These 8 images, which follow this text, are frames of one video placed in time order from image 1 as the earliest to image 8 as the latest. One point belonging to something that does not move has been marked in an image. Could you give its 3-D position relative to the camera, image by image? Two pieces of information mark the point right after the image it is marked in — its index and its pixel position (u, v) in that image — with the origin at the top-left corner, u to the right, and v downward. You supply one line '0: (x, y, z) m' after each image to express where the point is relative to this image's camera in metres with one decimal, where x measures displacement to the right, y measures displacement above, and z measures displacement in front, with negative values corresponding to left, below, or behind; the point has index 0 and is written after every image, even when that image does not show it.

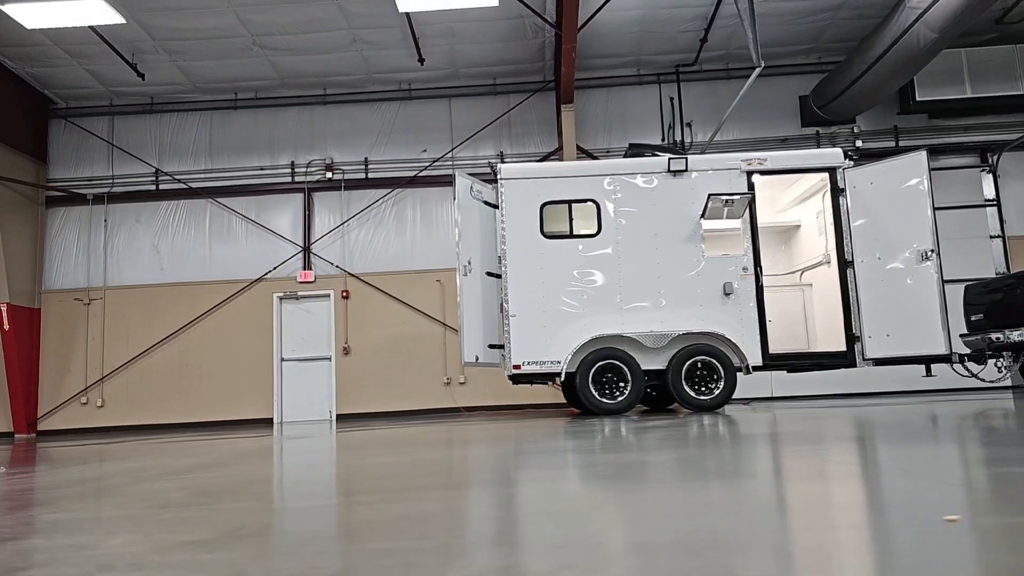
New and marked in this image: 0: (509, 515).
0: (0.0, -0.8, +2.6) m
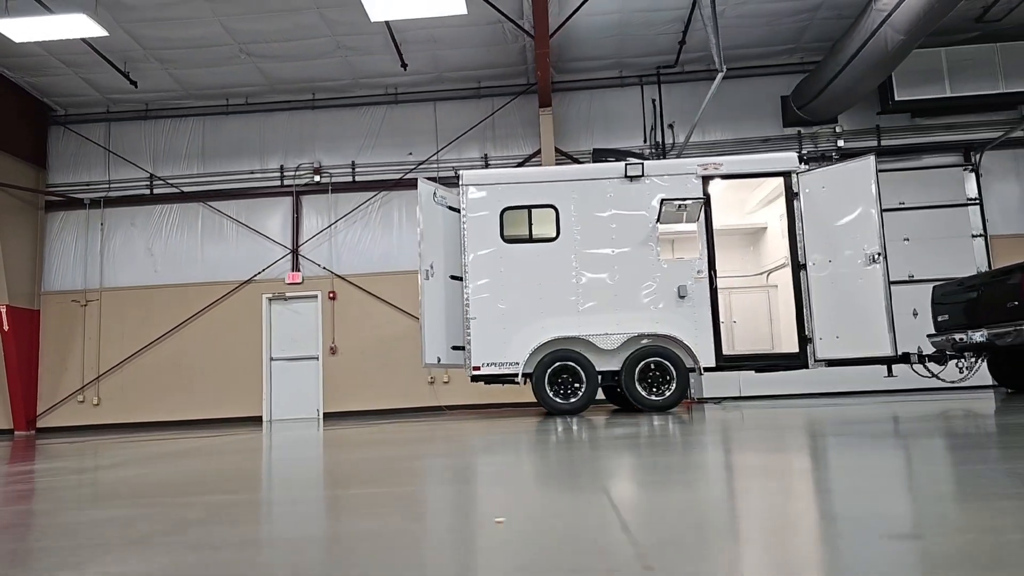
0: (-0.5, -0.8, +2.8) m
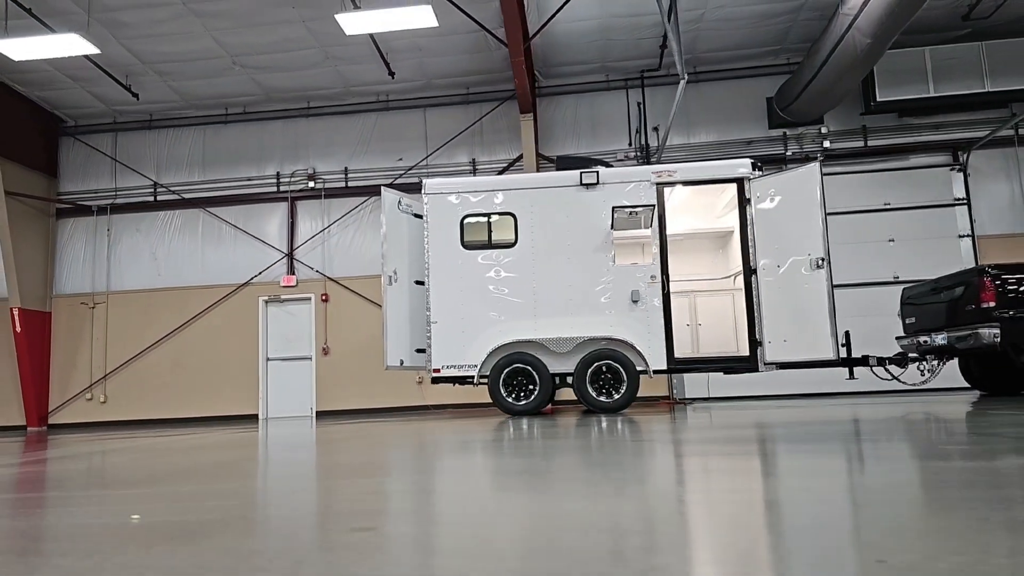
0: (-1.2, -0.9, +3.1) m
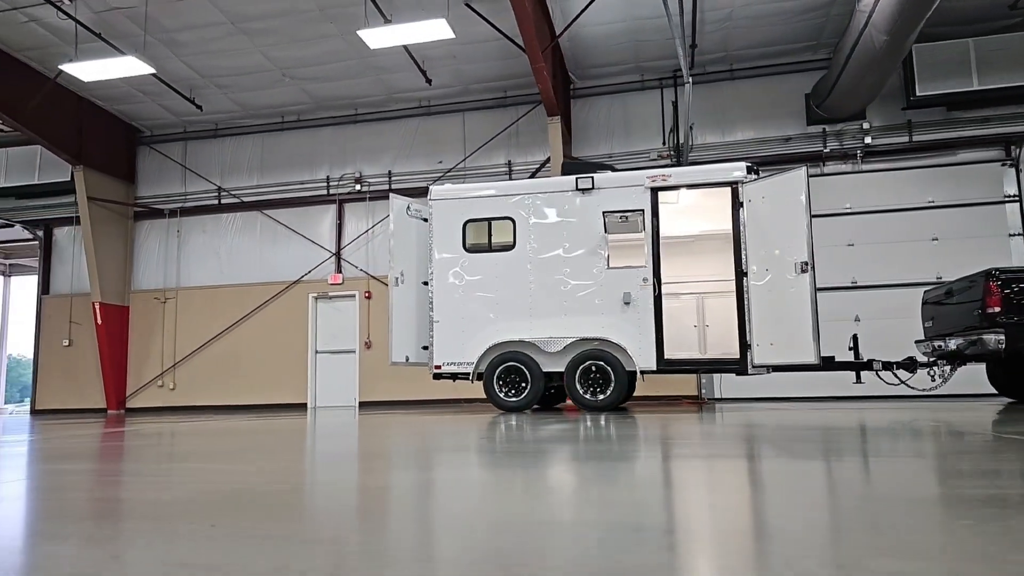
0: (-1.7, -0.9, +3.6) m
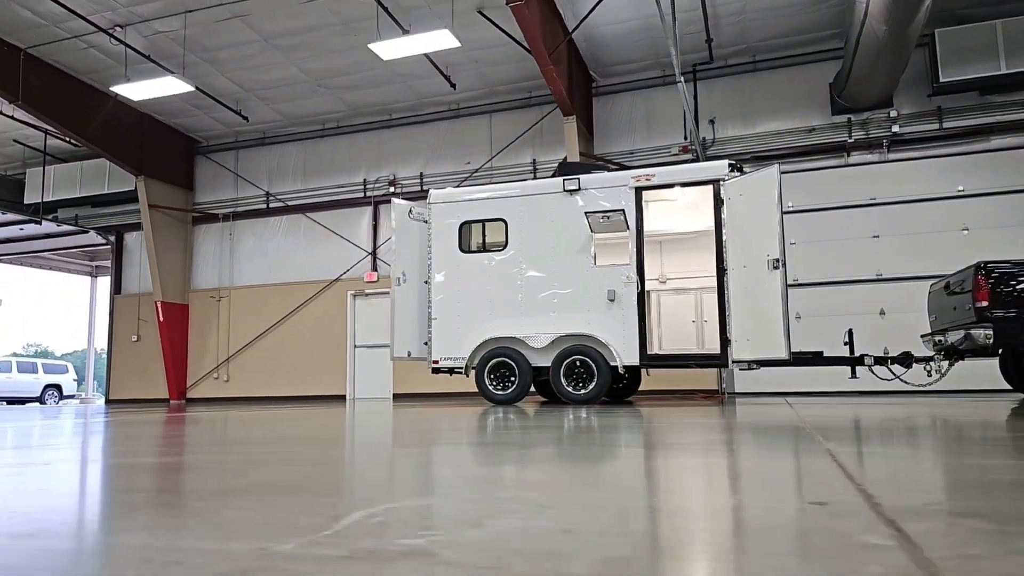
0: (-2.3, -1.0, +4.2) m
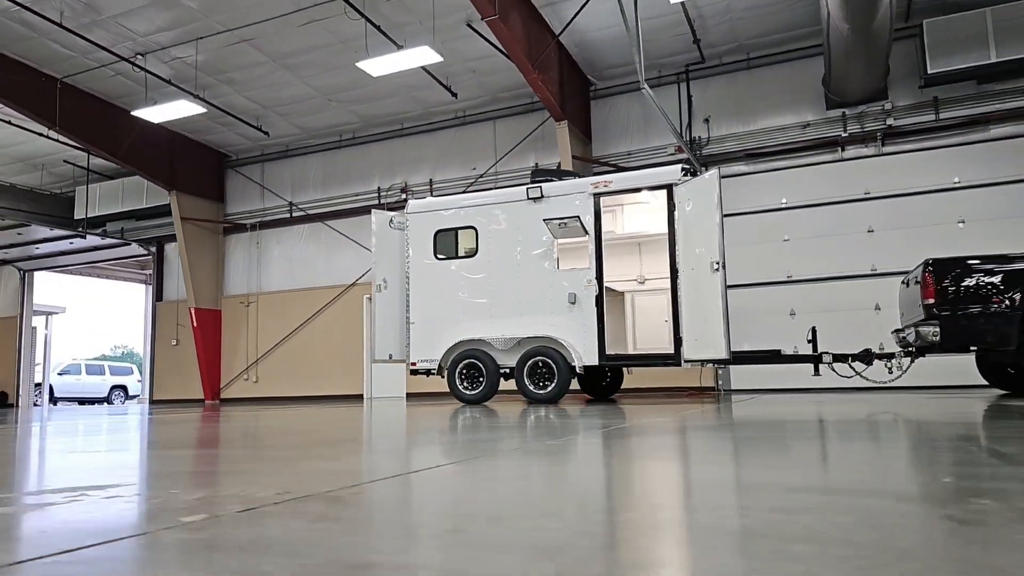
0: (-2.9, -1.1, +4.8) m
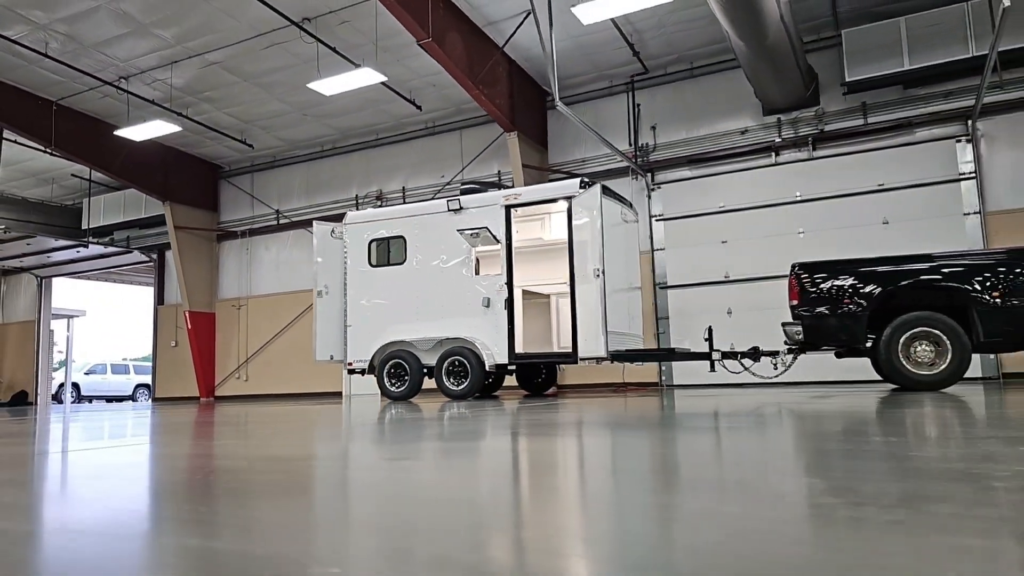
0: (-4.1, -1.2, +5.7) m
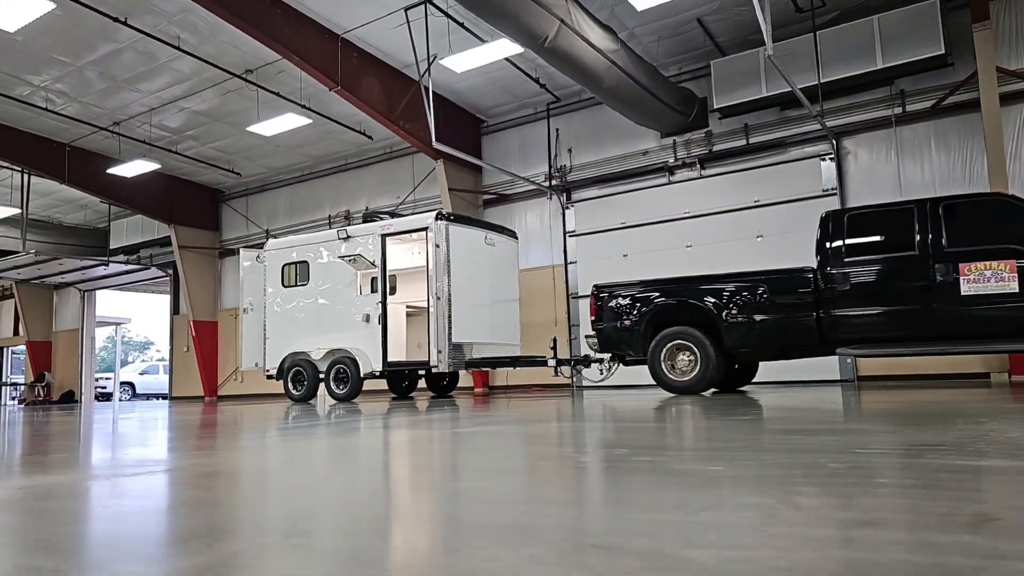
0: (-6.1, -1.5, +7.6) m
